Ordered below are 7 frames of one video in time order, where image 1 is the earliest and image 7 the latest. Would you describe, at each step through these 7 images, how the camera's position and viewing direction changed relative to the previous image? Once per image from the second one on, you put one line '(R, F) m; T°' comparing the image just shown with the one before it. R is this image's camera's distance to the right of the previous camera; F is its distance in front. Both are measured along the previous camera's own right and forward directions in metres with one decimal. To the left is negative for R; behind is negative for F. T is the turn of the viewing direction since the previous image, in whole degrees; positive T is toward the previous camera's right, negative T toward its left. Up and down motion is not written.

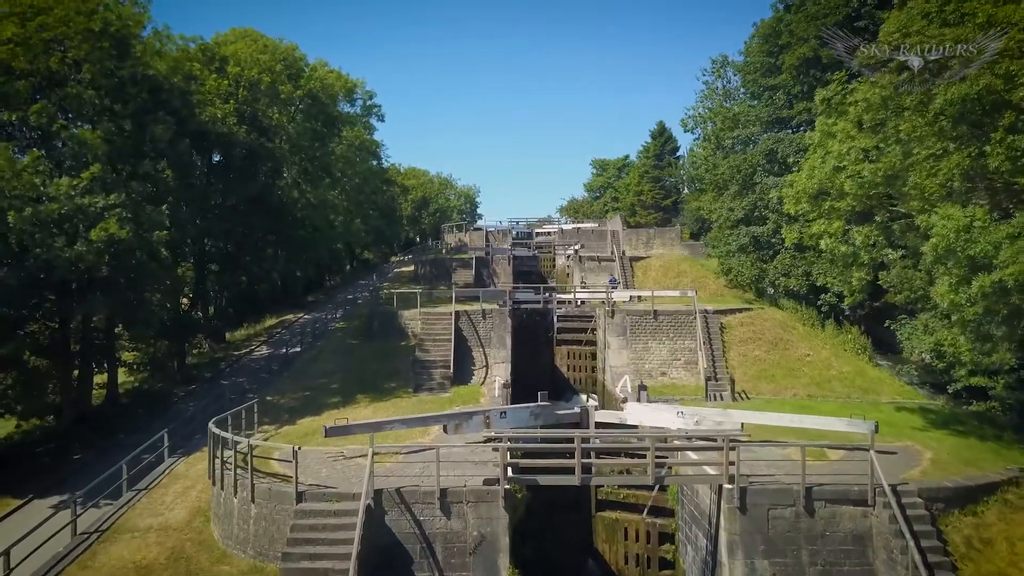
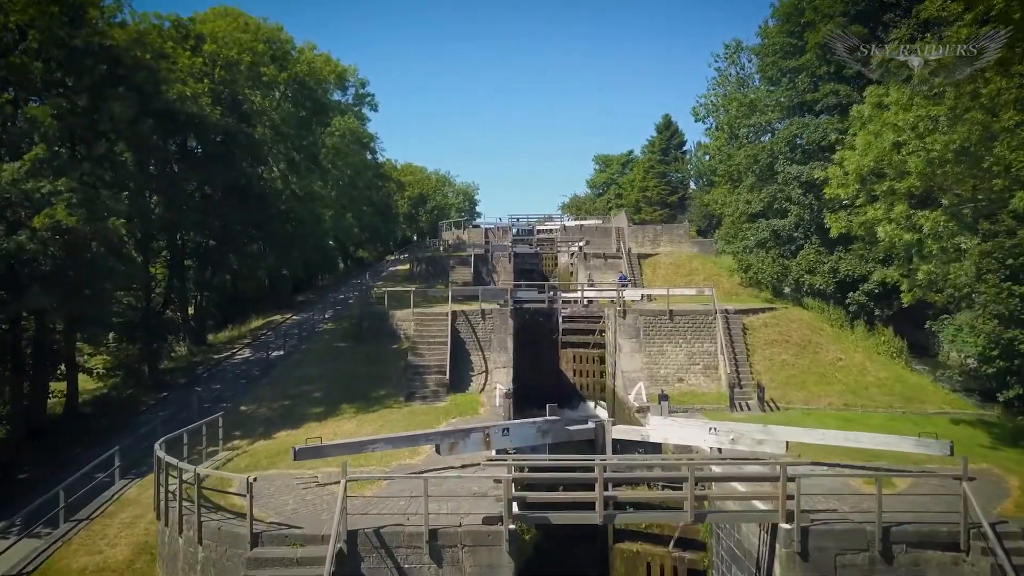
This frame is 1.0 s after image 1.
(-0.1, +1.8) m; 0°
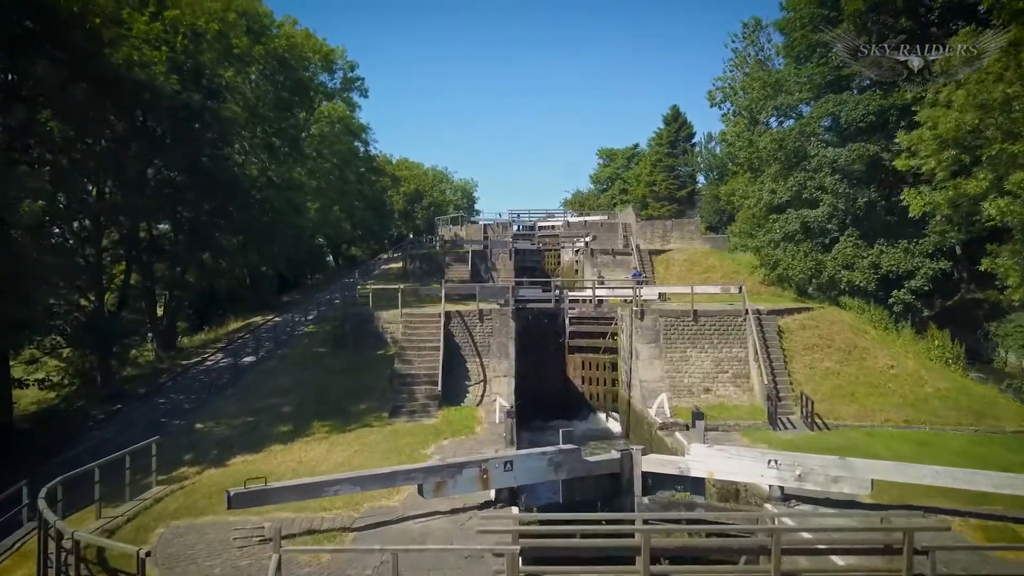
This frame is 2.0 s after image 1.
(0.0, +2.3) m; 0°
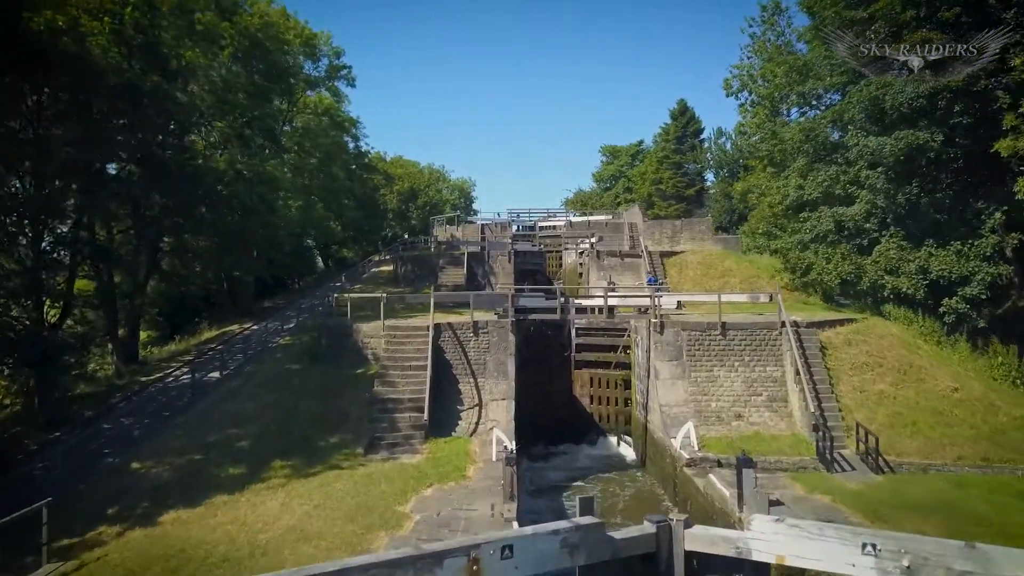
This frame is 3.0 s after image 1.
(0.0, +2.3) m; 0°
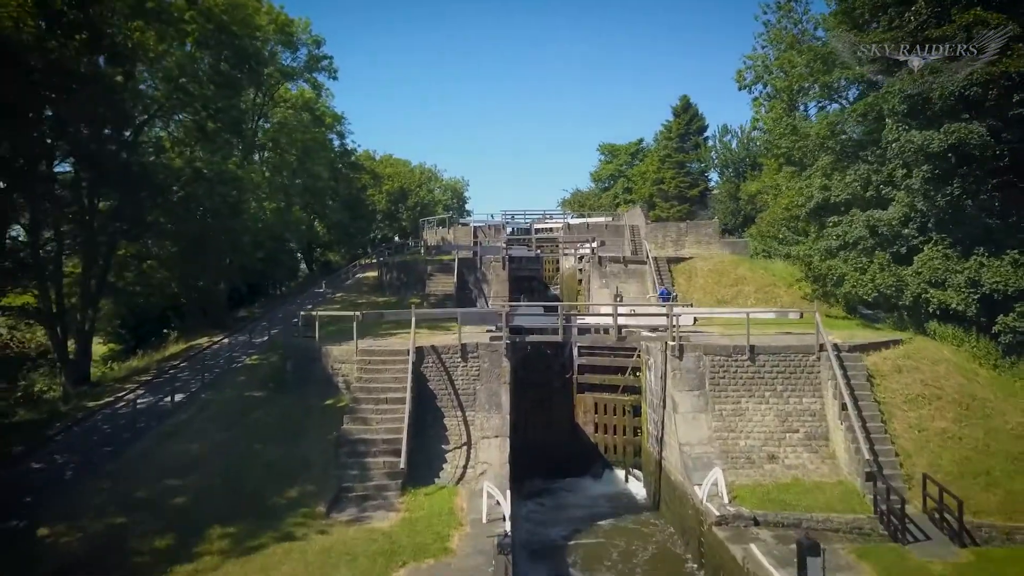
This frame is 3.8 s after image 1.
(0.0, +2.1) m; 0°
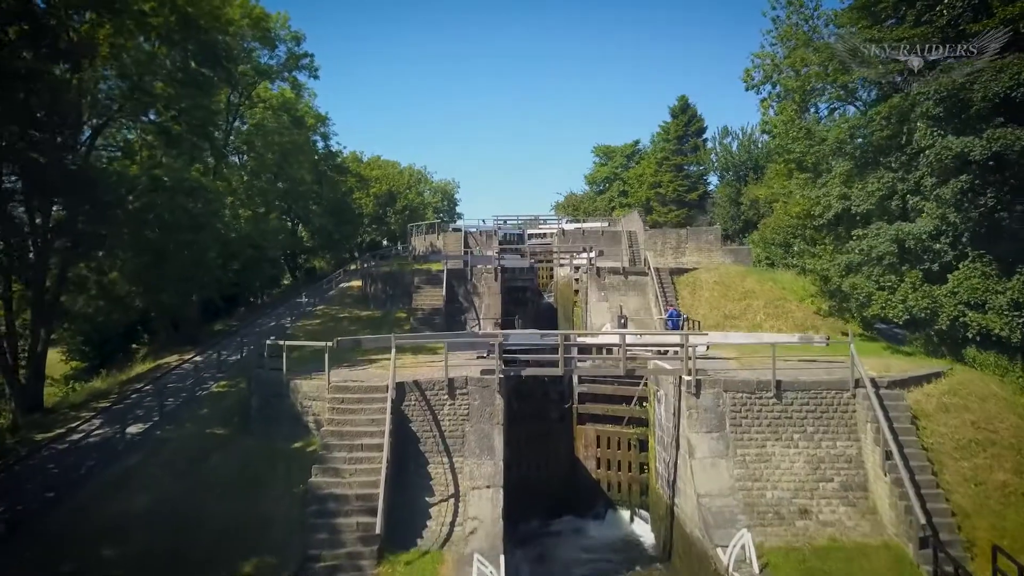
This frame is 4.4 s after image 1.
(0.0, +1.5) m; +1°
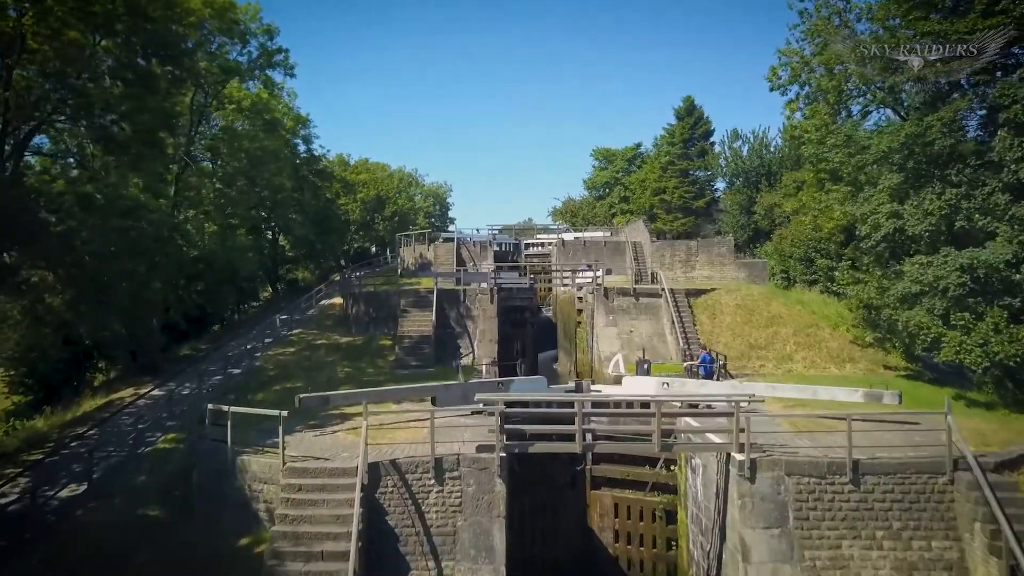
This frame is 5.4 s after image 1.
(-0.1, +2.4) m; +1°
